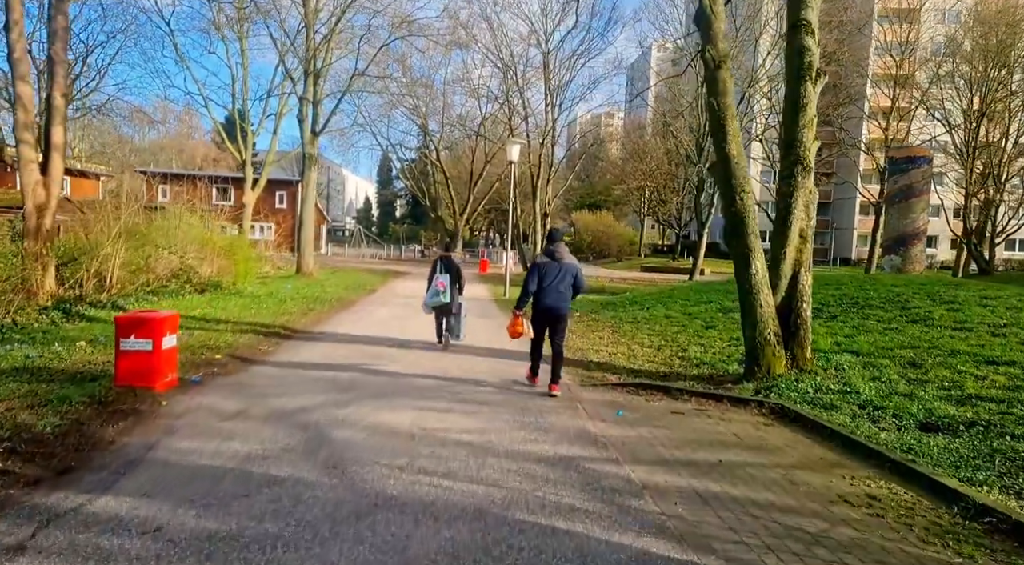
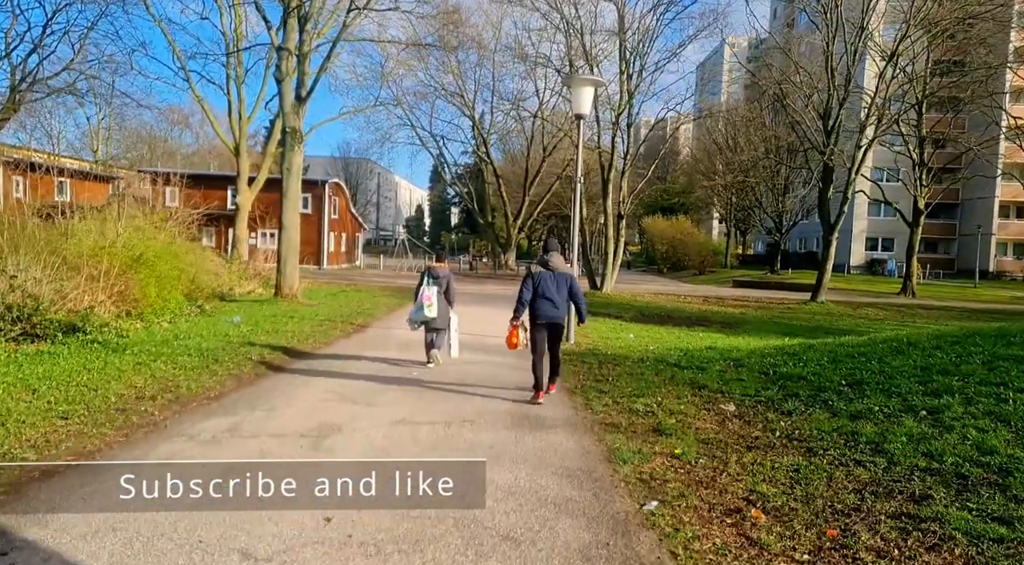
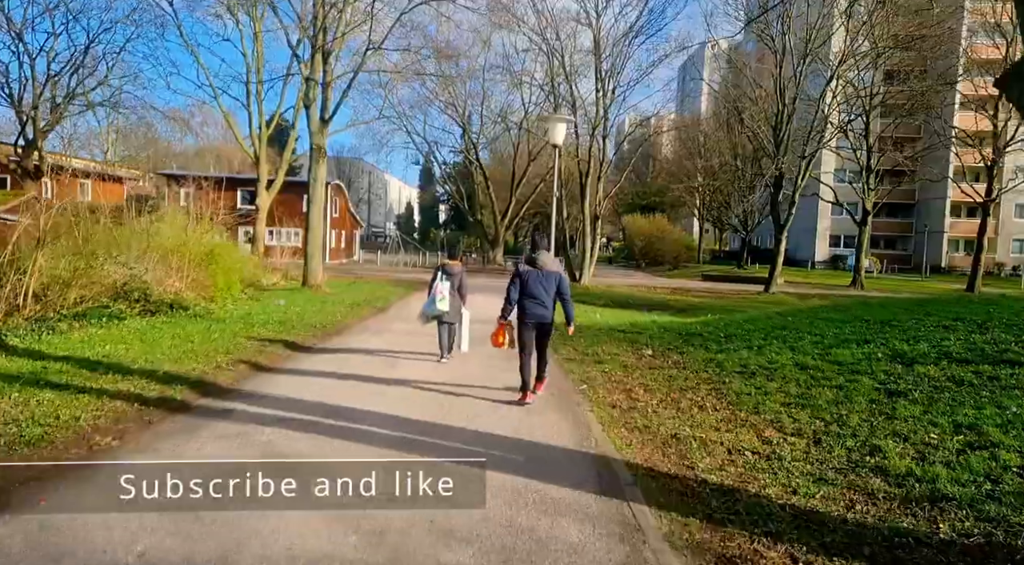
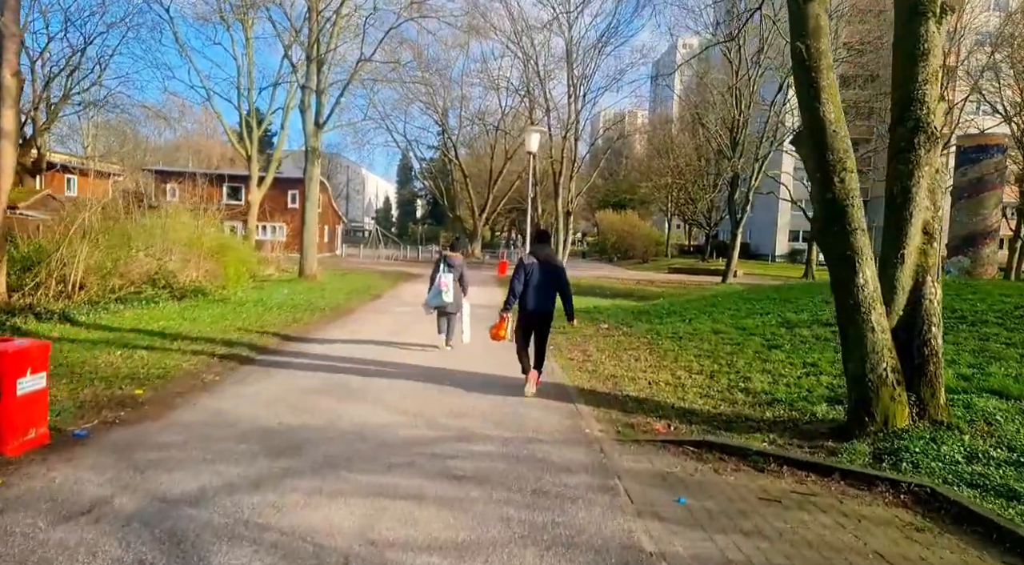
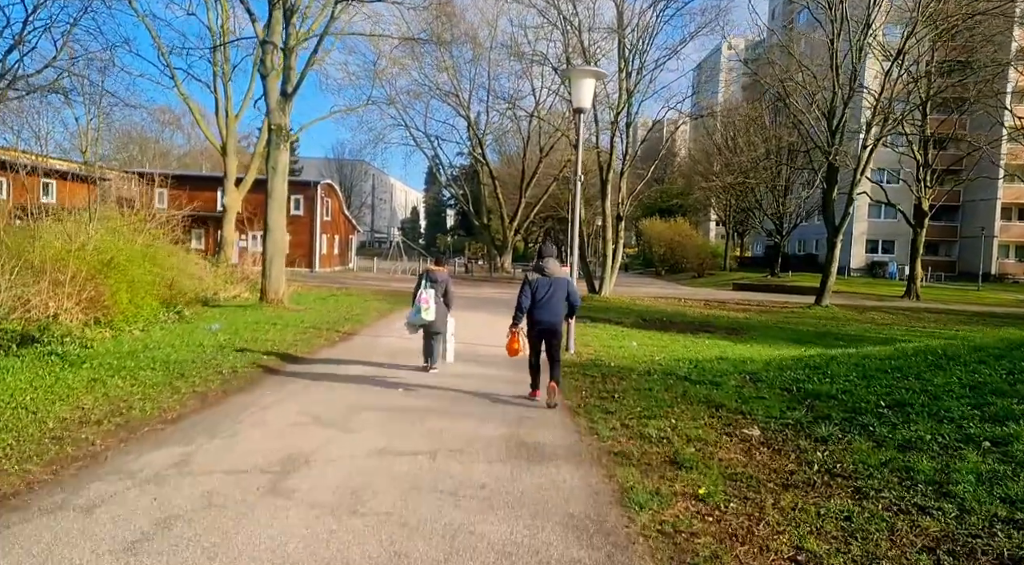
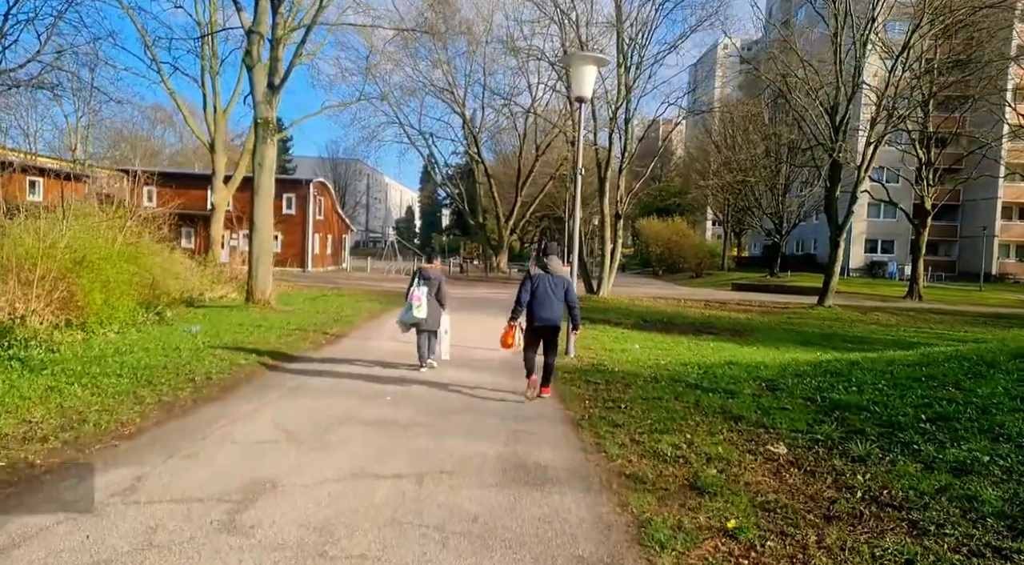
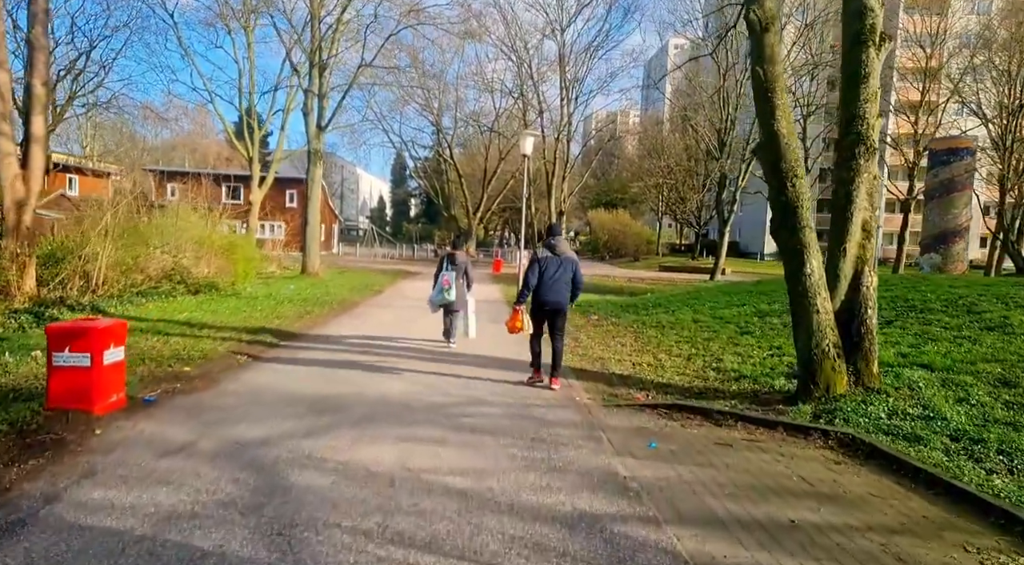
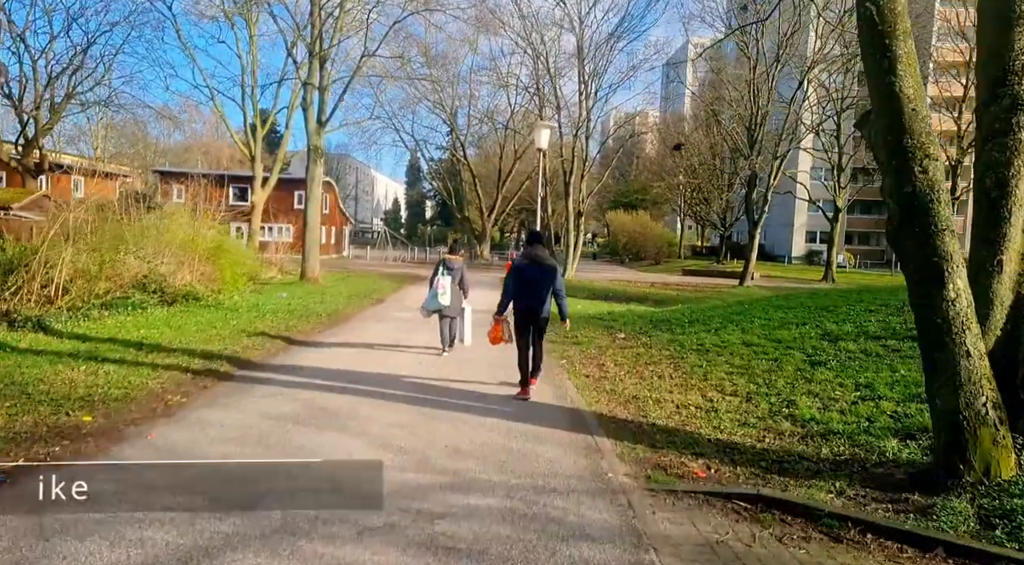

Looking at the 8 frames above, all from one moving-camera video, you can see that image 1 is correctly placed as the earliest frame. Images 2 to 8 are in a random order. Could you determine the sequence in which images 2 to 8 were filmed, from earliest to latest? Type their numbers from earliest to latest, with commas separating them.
7, 4, 8, 3, 2, 5, 6
